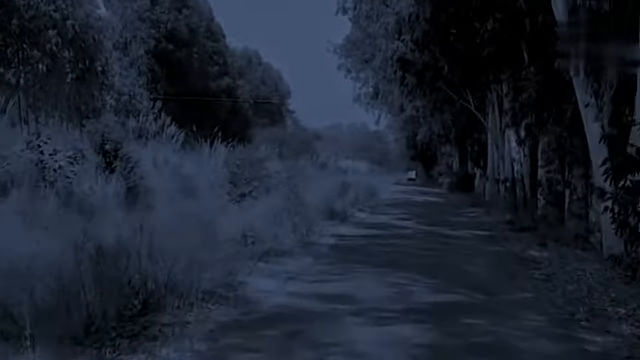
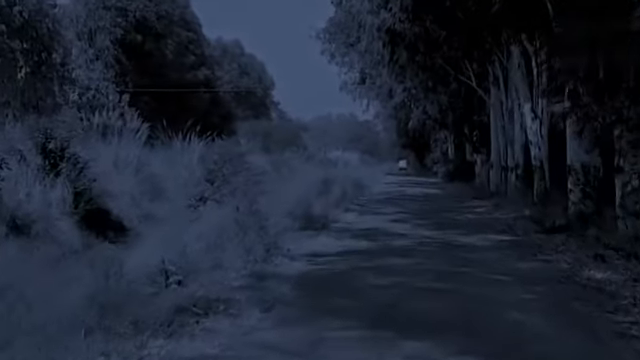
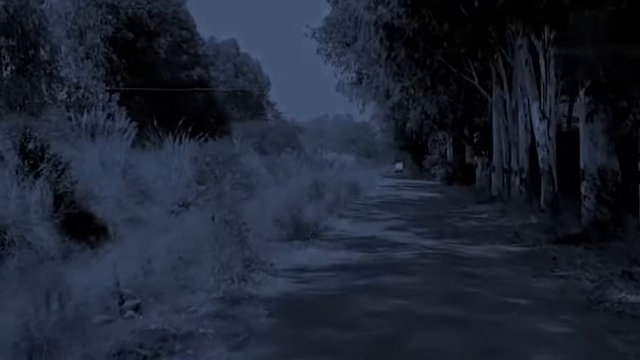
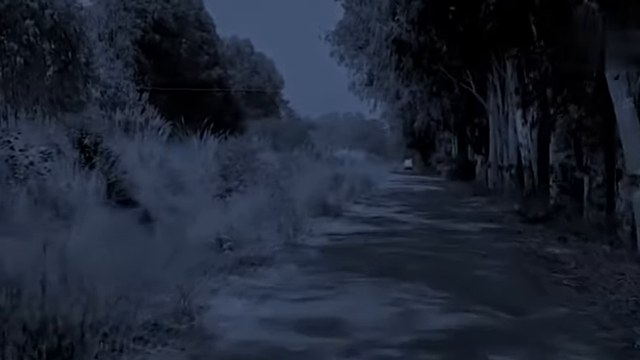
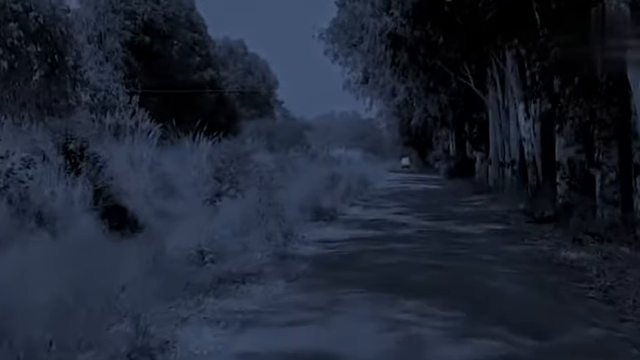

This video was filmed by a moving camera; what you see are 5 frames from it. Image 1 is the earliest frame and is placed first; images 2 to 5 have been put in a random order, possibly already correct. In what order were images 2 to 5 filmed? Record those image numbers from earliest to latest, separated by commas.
4, 5, 2, 3
